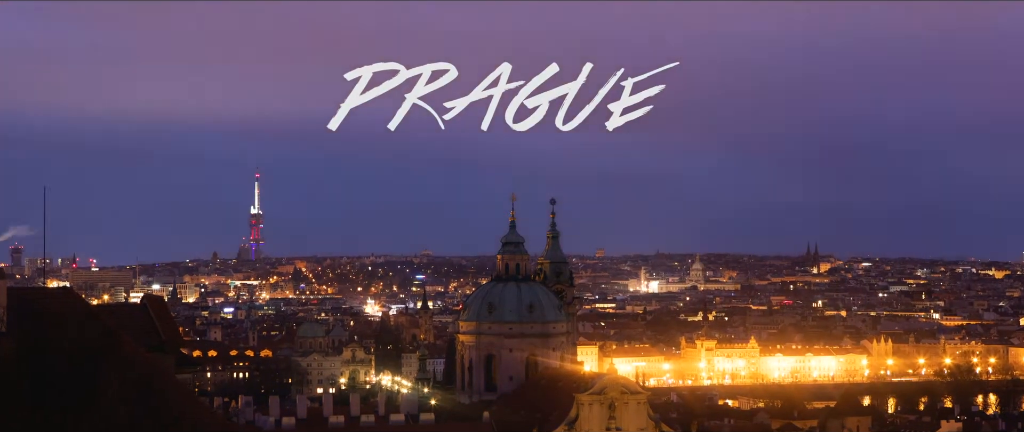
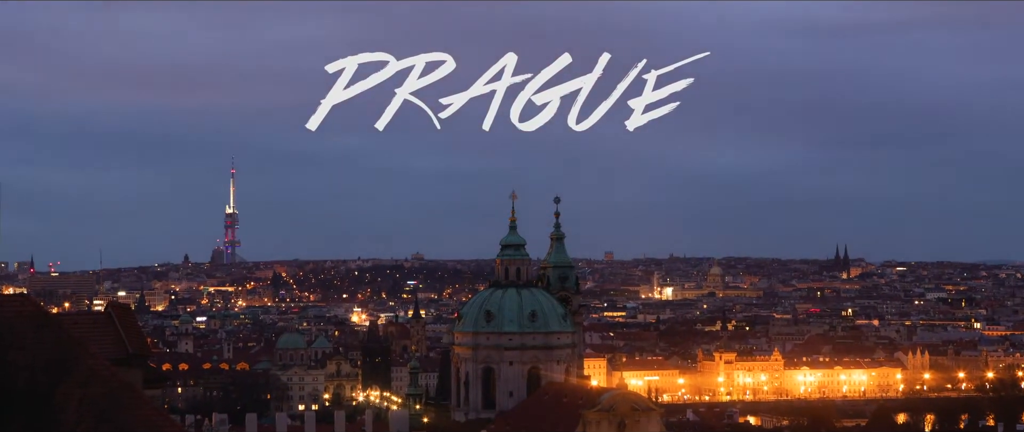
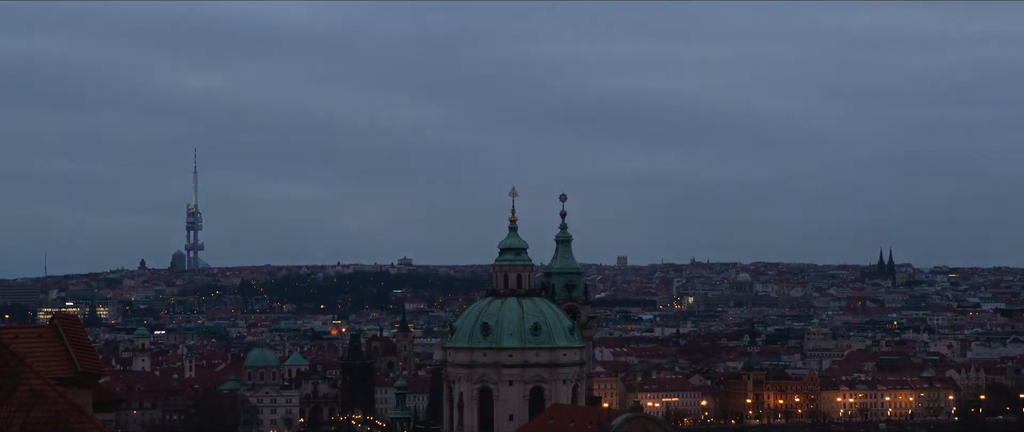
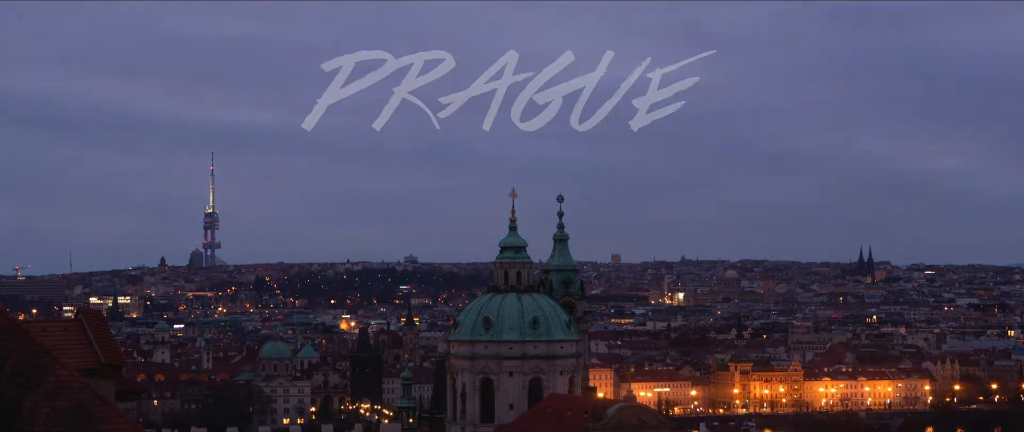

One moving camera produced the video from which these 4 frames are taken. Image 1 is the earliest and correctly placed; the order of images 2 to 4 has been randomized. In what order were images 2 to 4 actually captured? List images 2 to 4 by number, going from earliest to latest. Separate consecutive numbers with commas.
2, 4, 3
